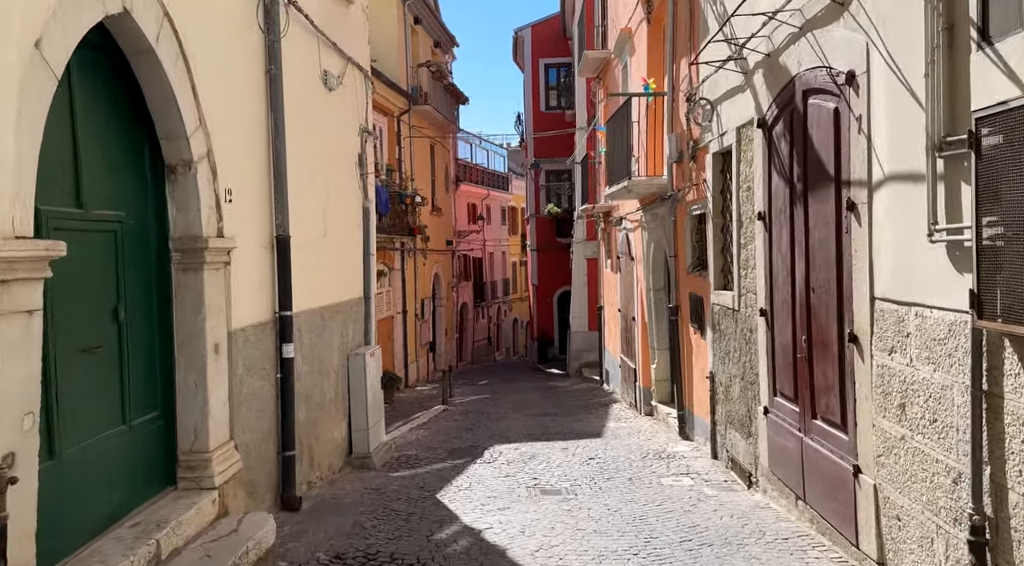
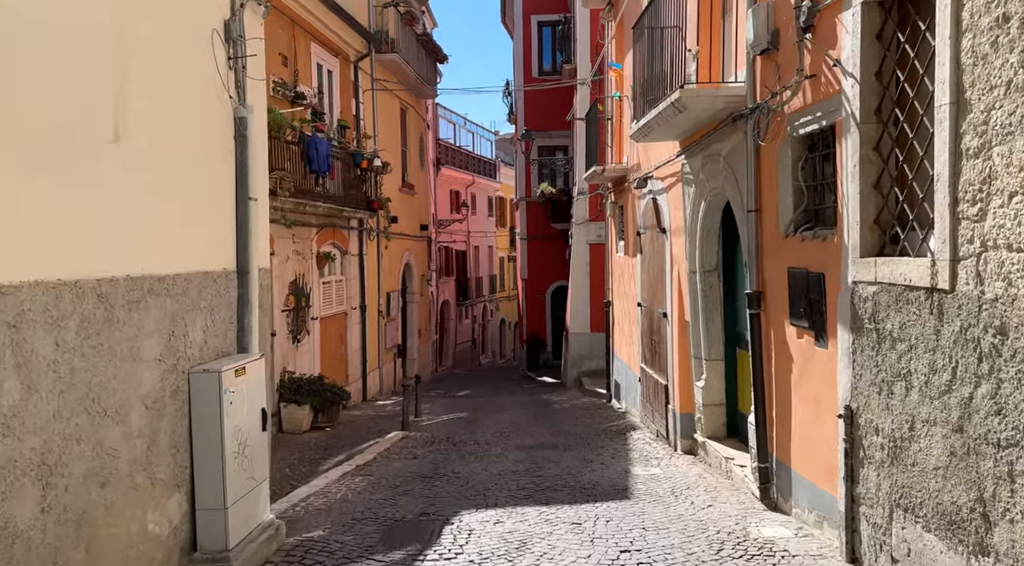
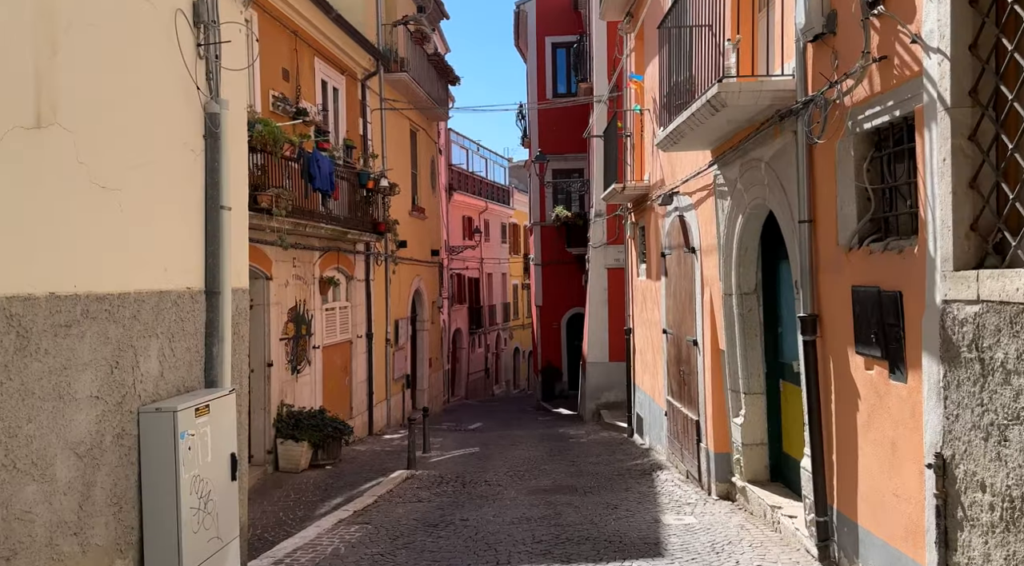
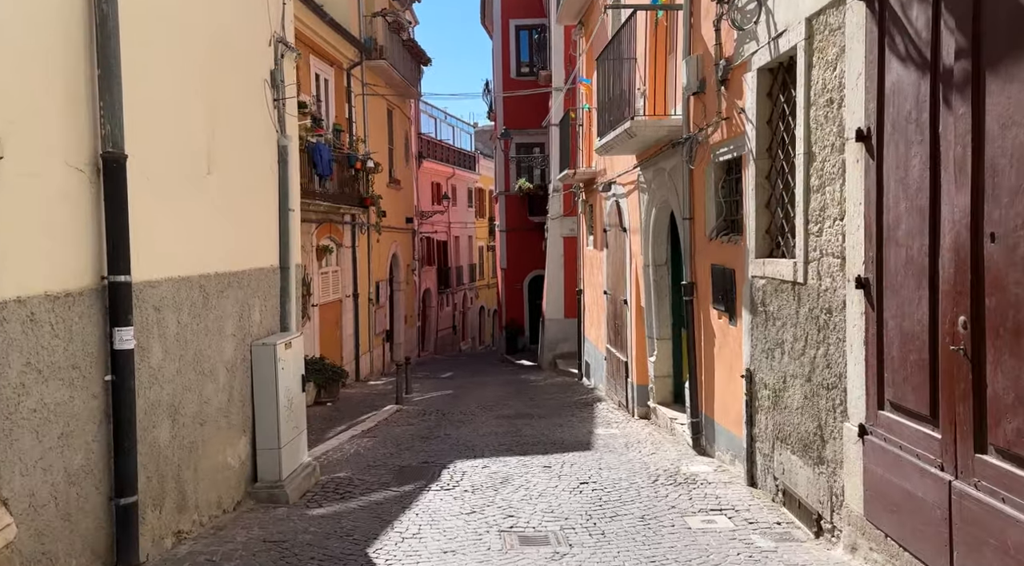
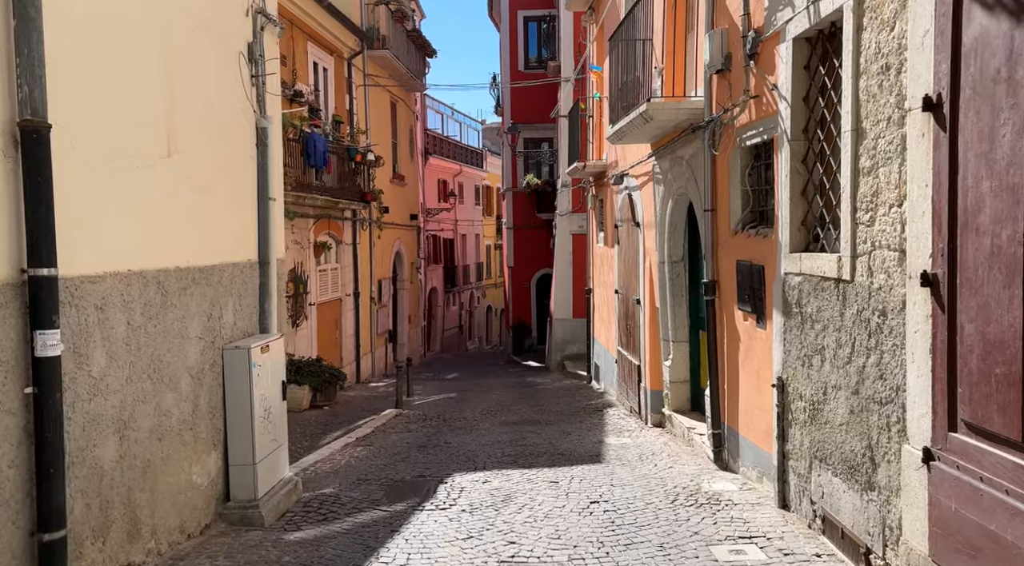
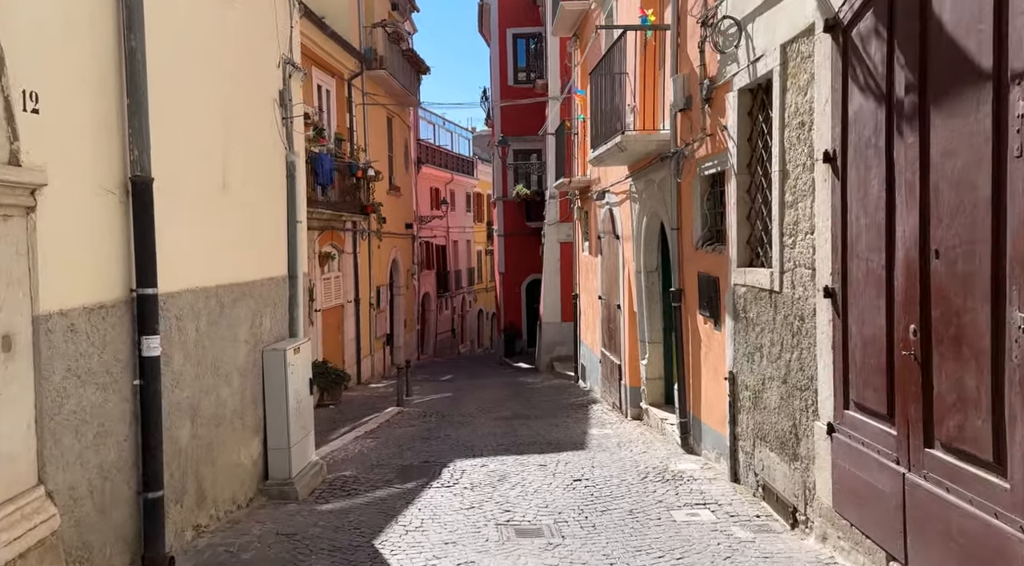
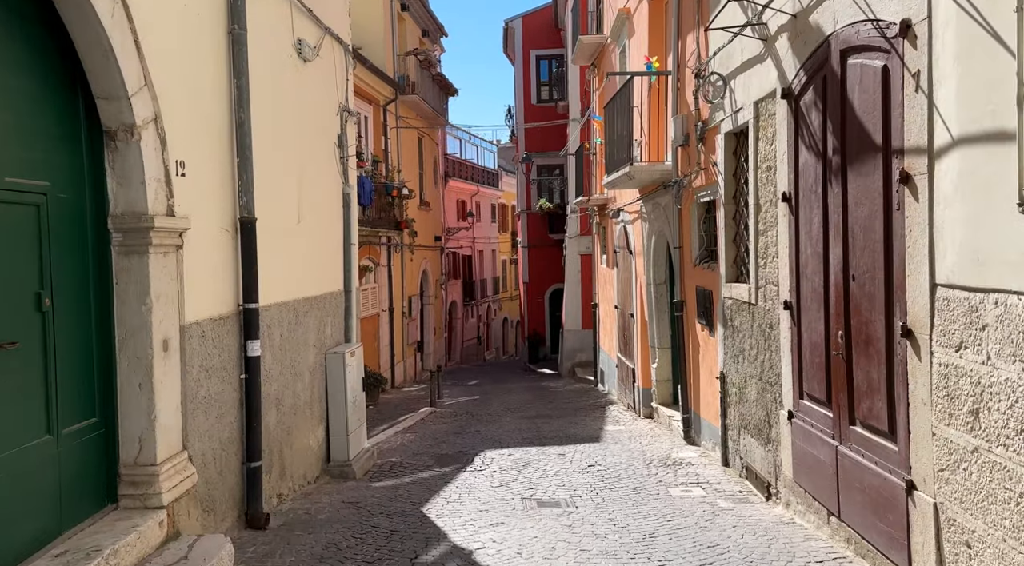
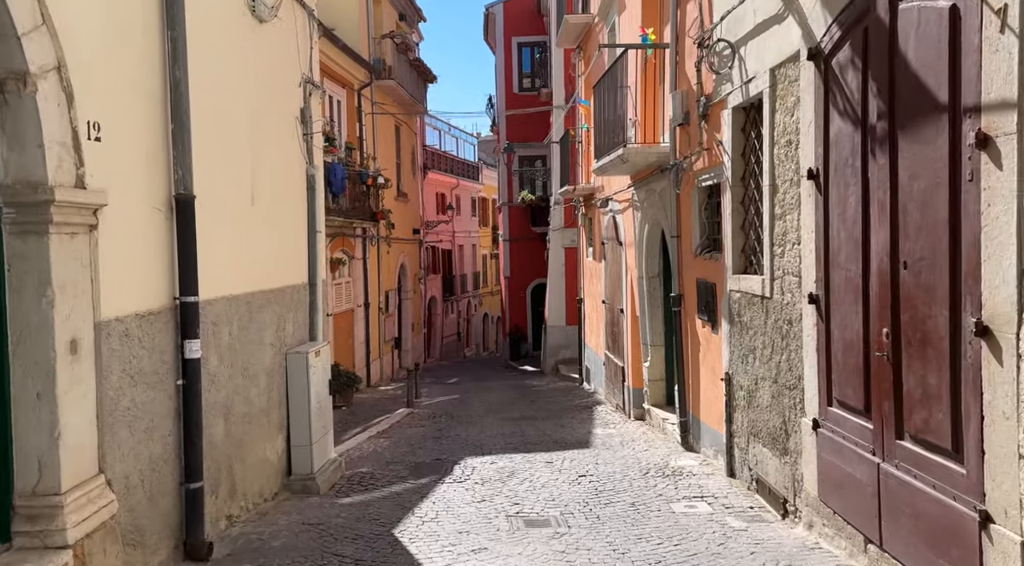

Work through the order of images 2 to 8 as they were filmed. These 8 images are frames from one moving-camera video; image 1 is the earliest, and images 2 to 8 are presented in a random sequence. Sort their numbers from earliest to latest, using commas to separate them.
7, 8, 6, 4, 5, 2, 3
